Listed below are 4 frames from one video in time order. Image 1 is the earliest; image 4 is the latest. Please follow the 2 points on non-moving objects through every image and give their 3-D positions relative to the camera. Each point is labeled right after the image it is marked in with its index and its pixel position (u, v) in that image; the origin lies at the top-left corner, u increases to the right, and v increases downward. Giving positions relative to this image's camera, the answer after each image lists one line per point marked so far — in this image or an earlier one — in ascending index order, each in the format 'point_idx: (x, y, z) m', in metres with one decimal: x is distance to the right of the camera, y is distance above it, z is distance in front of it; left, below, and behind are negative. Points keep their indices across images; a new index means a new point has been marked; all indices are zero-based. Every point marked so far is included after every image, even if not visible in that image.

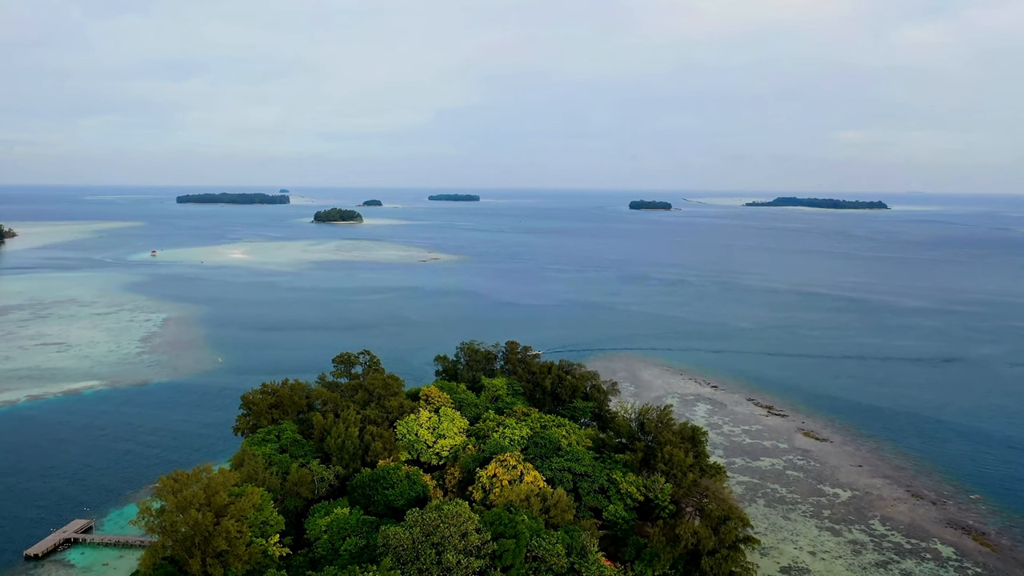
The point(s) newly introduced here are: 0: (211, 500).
0: (-5.0, -3.6, +10.0) m
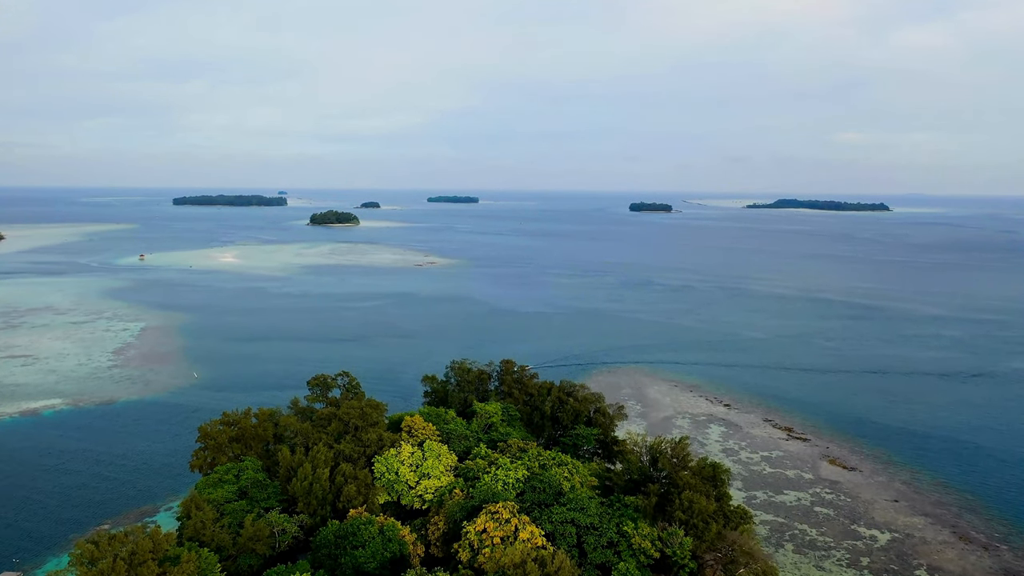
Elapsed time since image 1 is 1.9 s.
0: (-5.2, -3.9, +8.2) m
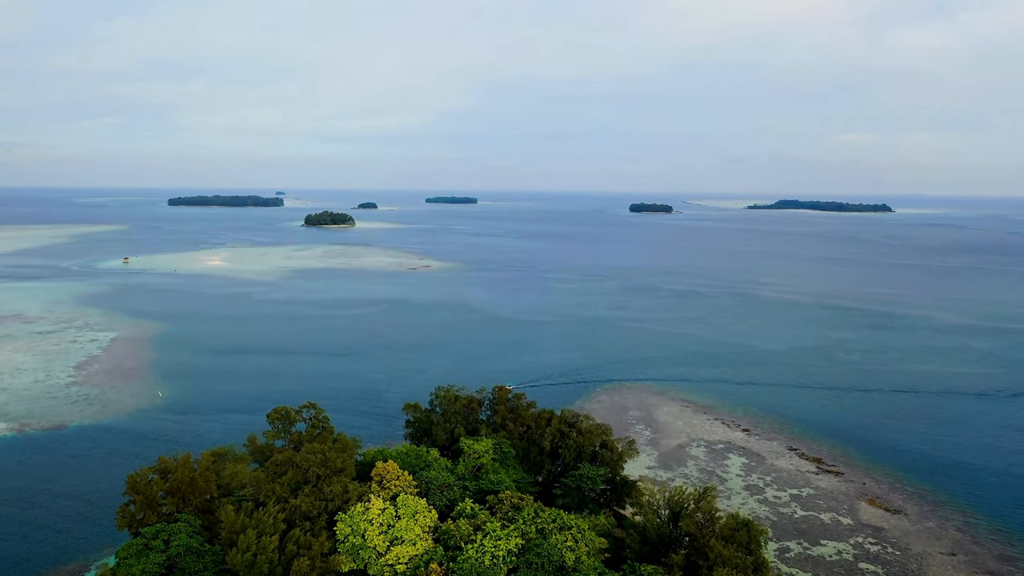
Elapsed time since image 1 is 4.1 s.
0: (-5.3, -4.3, +6.1) m
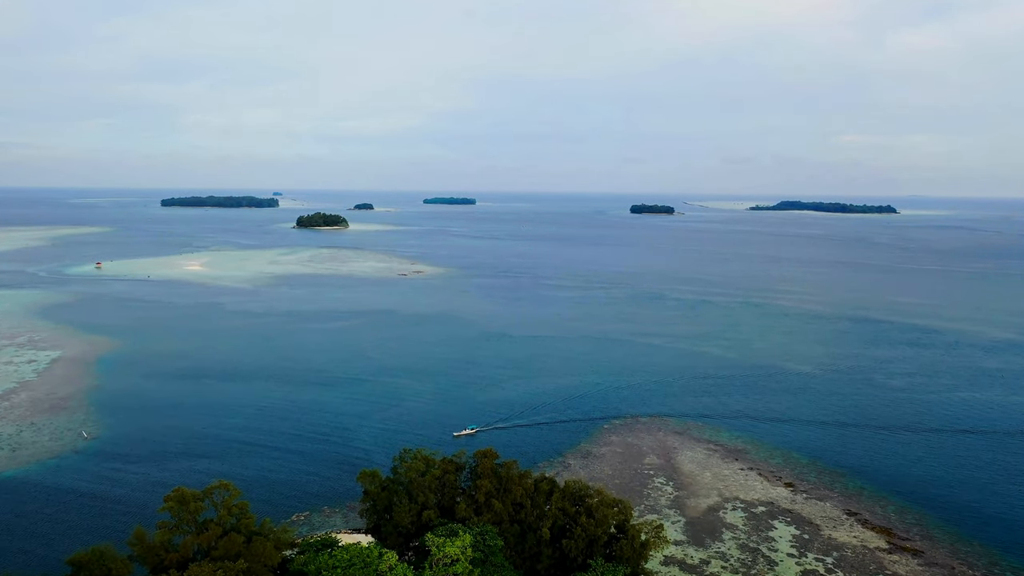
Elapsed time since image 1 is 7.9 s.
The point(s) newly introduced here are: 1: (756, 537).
0: (-5.5, -4.9, +2.6) m
1: (+5.4, -5.5, +13.2) m
